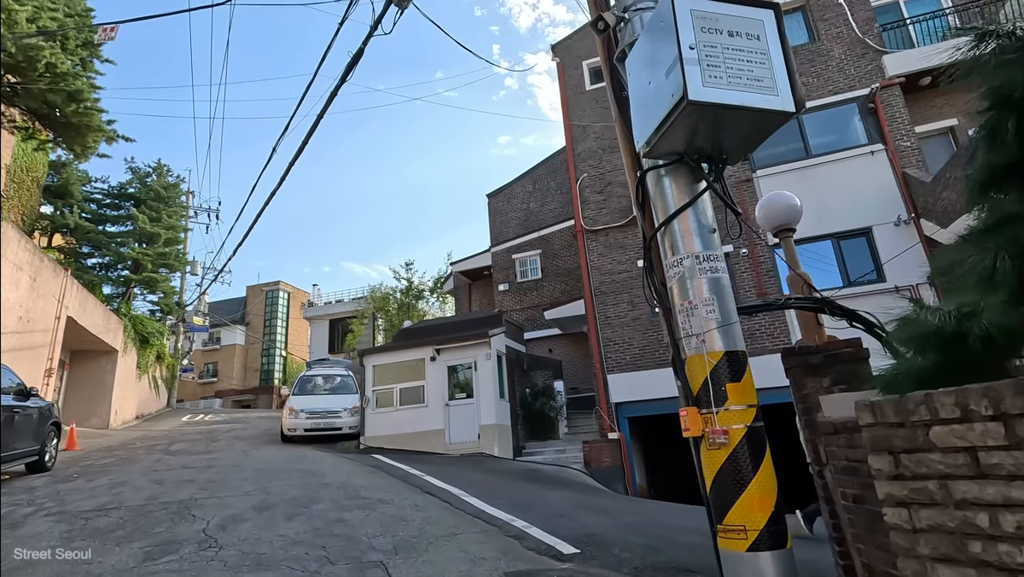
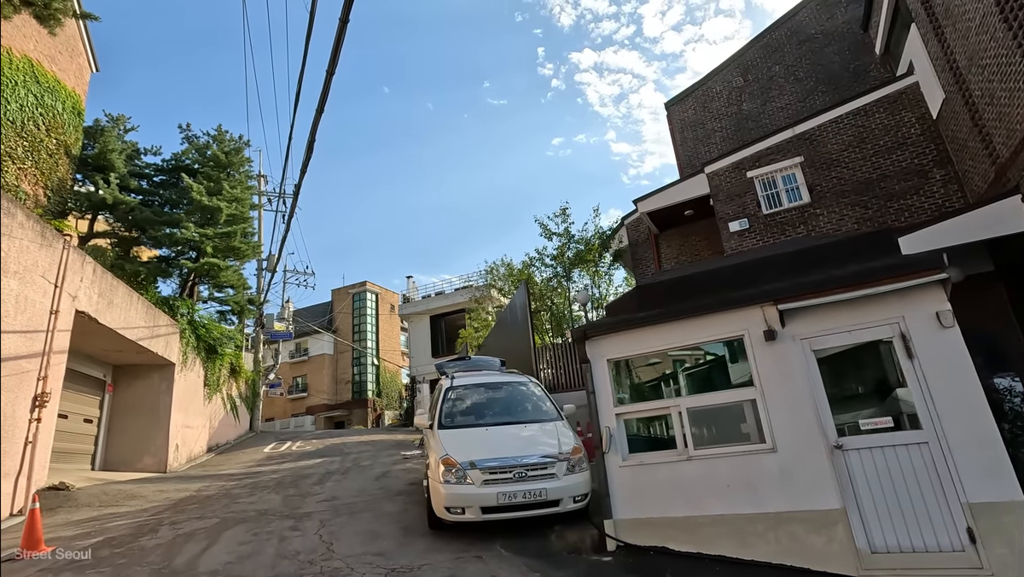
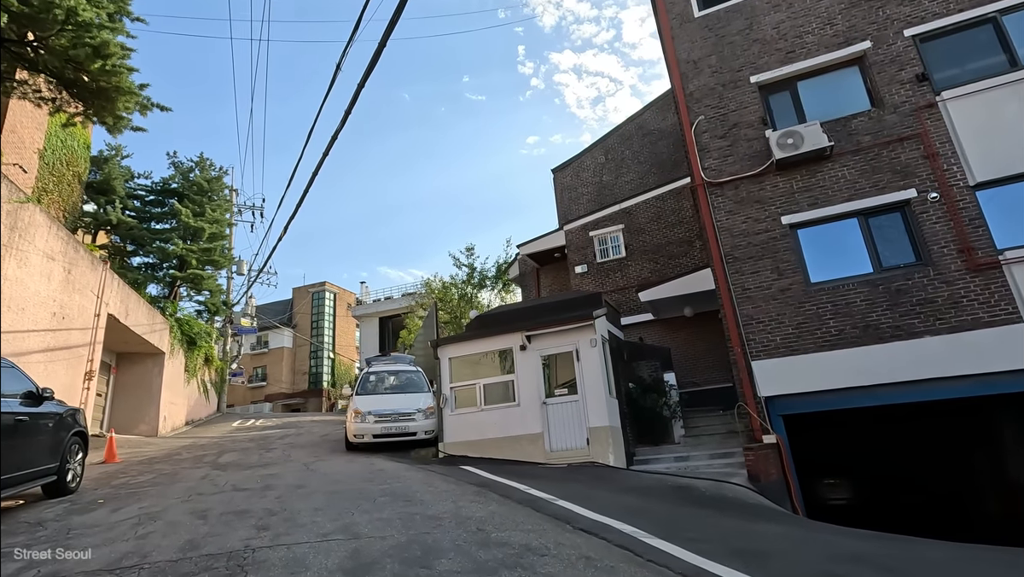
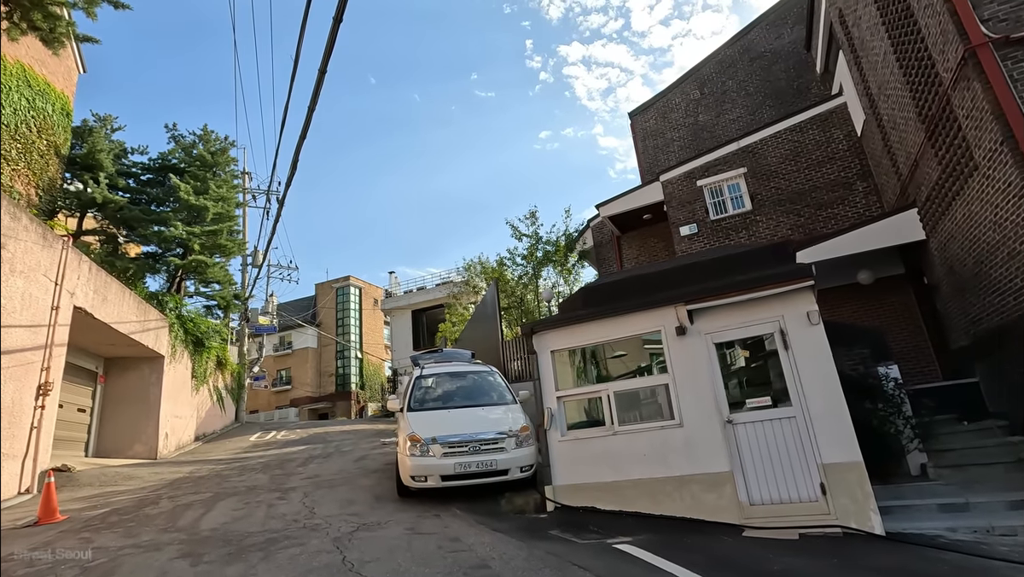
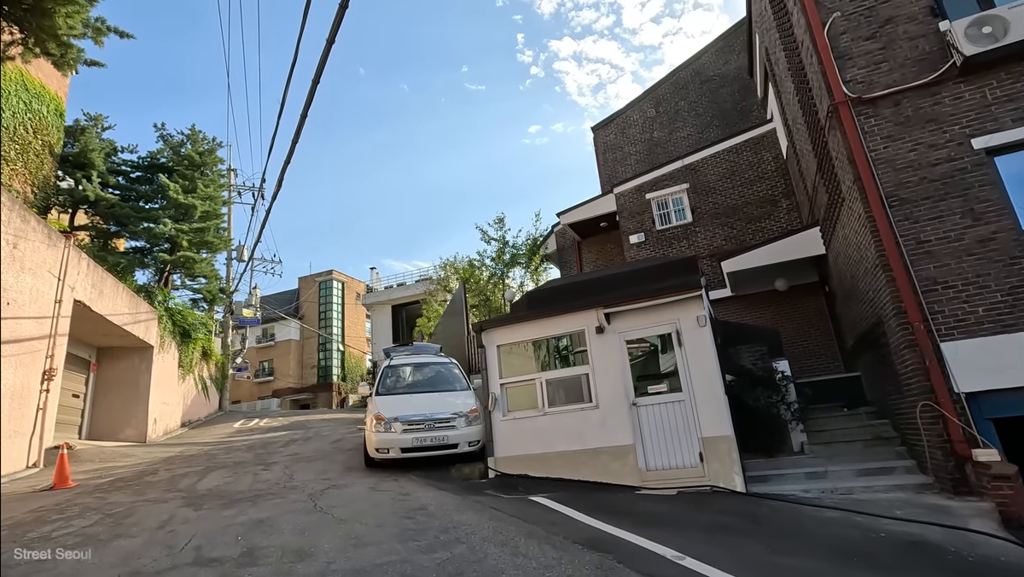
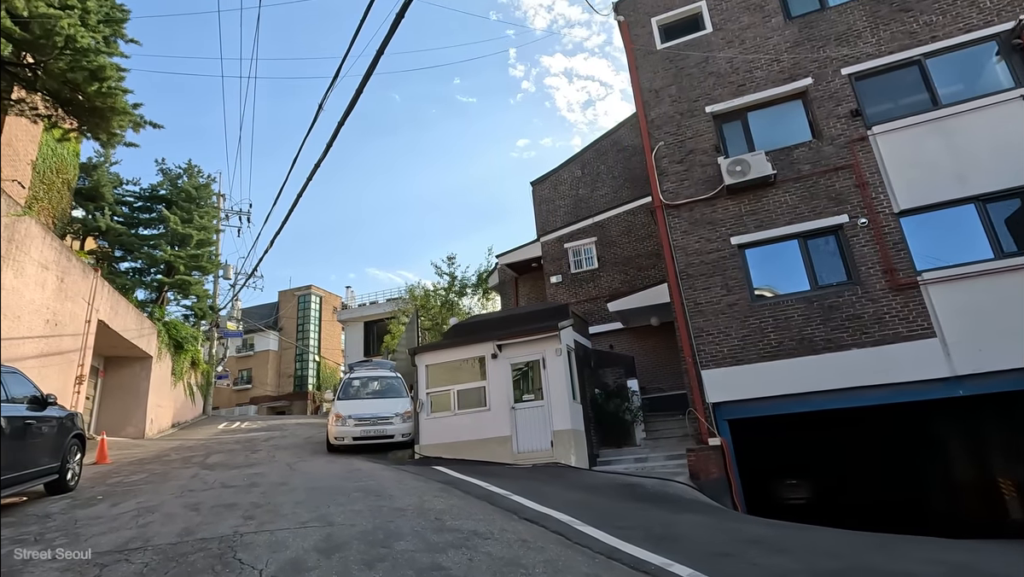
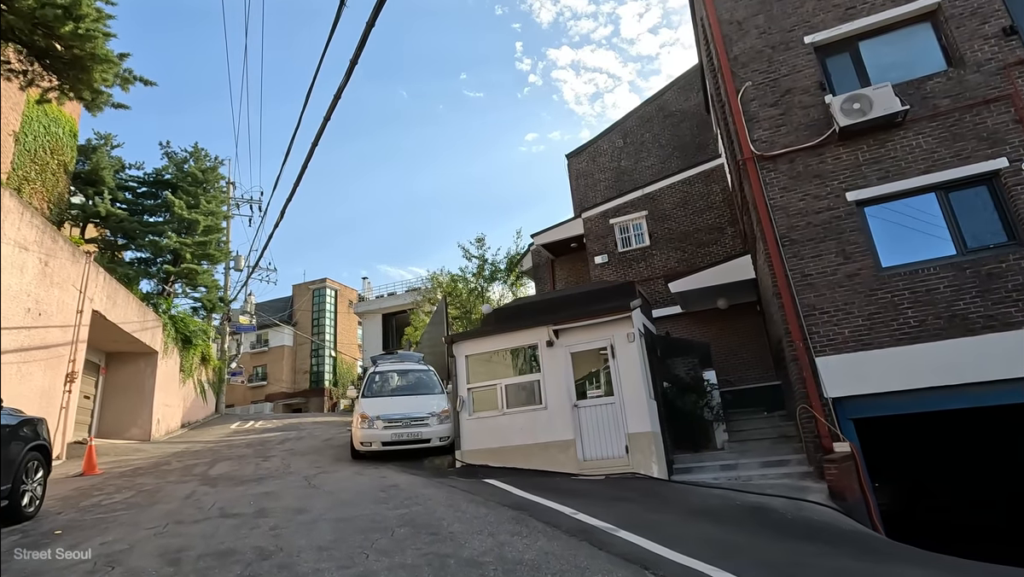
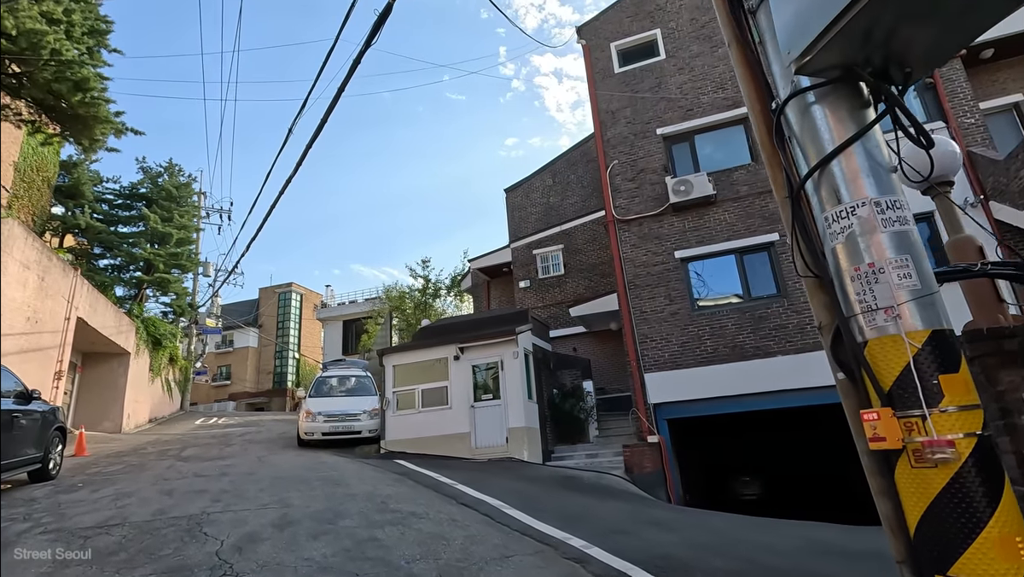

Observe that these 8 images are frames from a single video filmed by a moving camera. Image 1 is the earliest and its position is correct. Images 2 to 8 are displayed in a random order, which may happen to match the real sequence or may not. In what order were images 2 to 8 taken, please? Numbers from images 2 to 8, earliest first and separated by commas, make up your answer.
8, 6, 3, 7, 5, 4, 2
